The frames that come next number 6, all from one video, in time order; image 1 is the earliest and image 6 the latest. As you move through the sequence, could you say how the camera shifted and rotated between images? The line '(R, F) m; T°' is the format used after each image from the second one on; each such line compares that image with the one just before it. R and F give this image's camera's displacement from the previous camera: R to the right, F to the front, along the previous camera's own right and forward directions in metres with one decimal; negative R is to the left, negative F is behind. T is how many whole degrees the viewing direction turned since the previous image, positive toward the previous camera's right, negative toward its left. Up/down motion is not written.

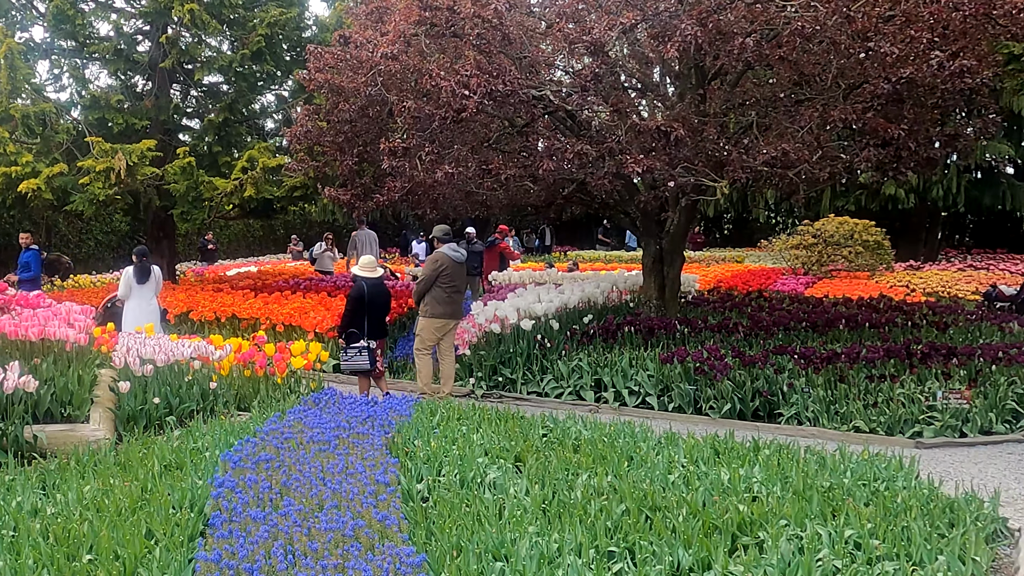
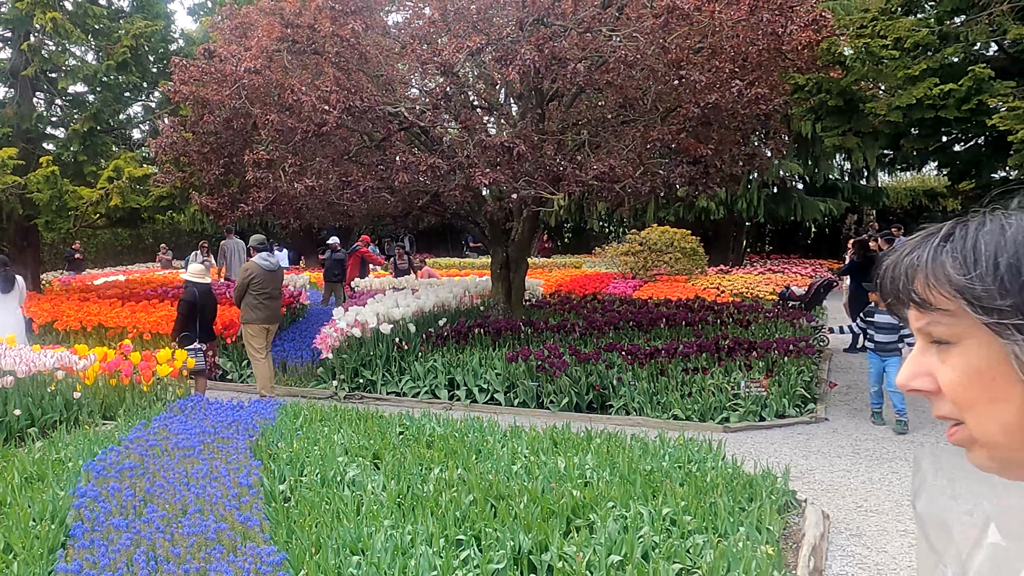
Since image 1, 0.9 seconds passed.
(+0.6, -0.3) m; +6°
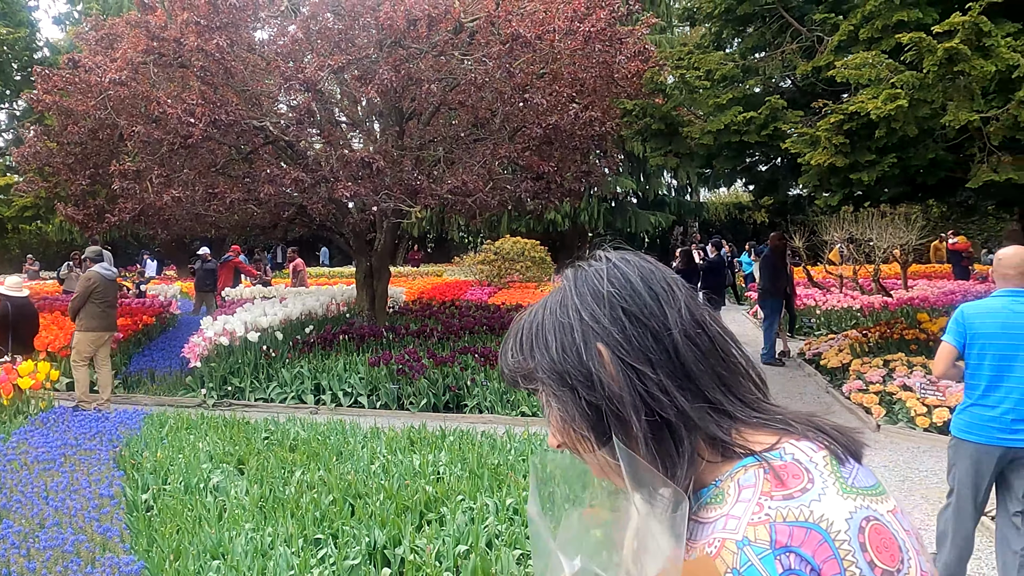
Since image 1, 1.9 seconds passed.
(+0.6, -0.3) m; +6°
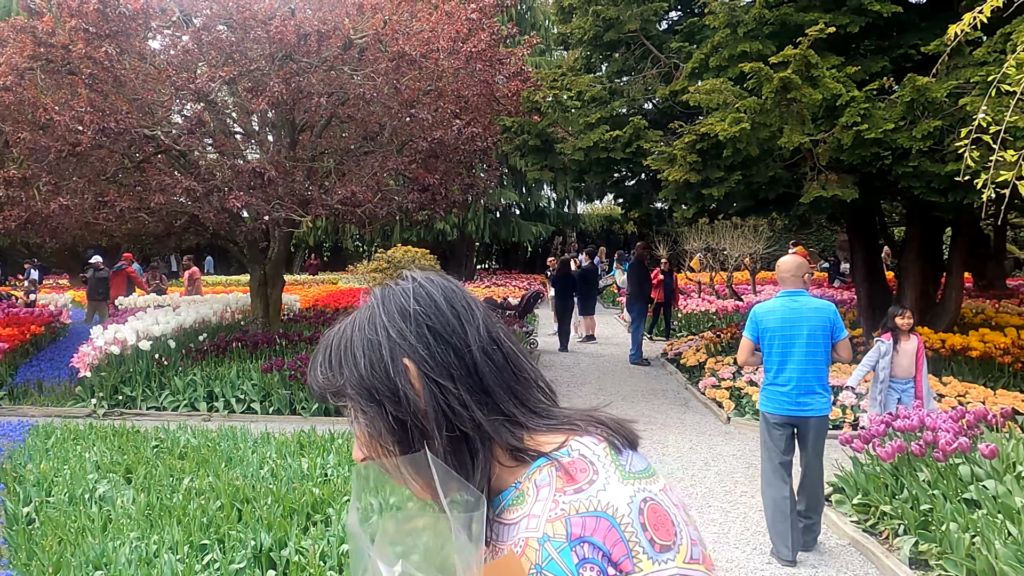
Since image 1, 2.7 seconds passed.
(+0.4, -0.3) m; +5°
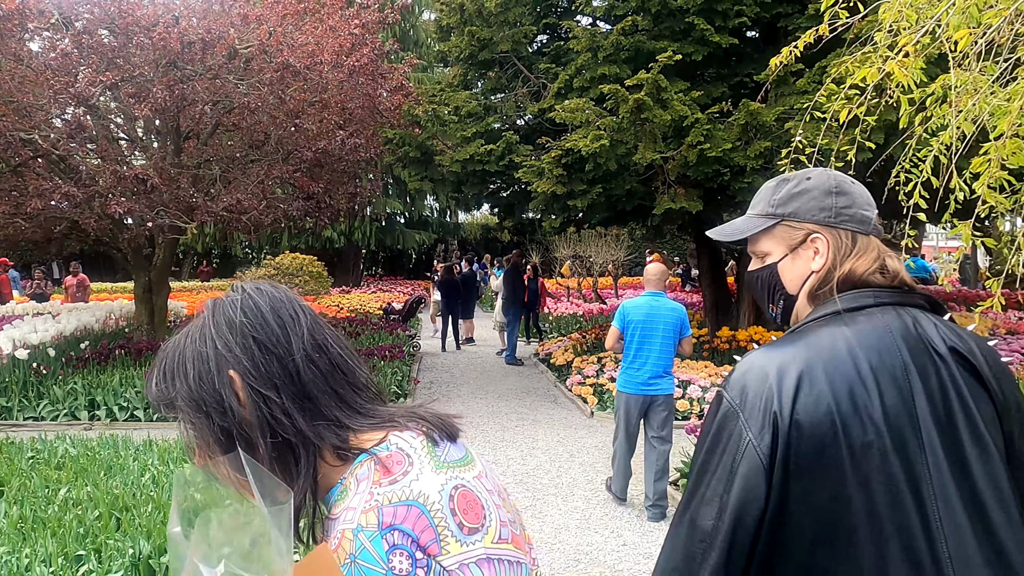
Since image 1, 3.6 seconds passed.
(+0.4, -0.3) m; +6°
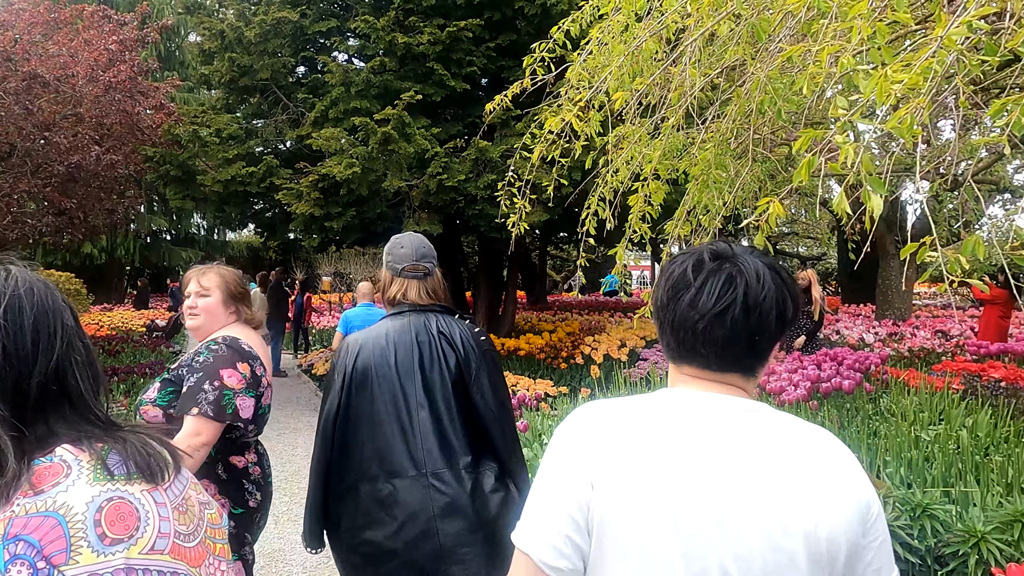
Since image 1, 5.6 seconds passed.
(+0.7, -0.6) m; +13°
